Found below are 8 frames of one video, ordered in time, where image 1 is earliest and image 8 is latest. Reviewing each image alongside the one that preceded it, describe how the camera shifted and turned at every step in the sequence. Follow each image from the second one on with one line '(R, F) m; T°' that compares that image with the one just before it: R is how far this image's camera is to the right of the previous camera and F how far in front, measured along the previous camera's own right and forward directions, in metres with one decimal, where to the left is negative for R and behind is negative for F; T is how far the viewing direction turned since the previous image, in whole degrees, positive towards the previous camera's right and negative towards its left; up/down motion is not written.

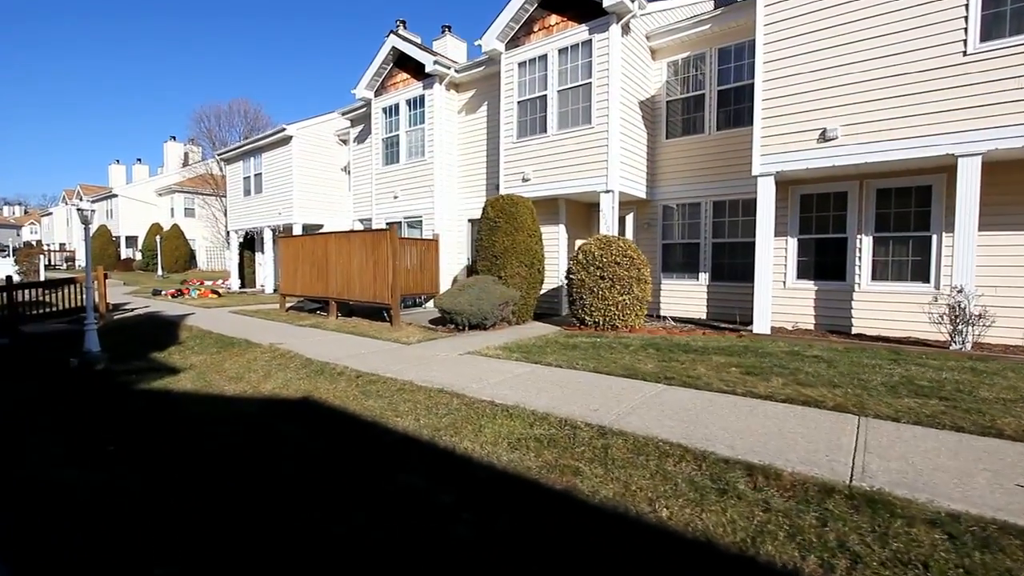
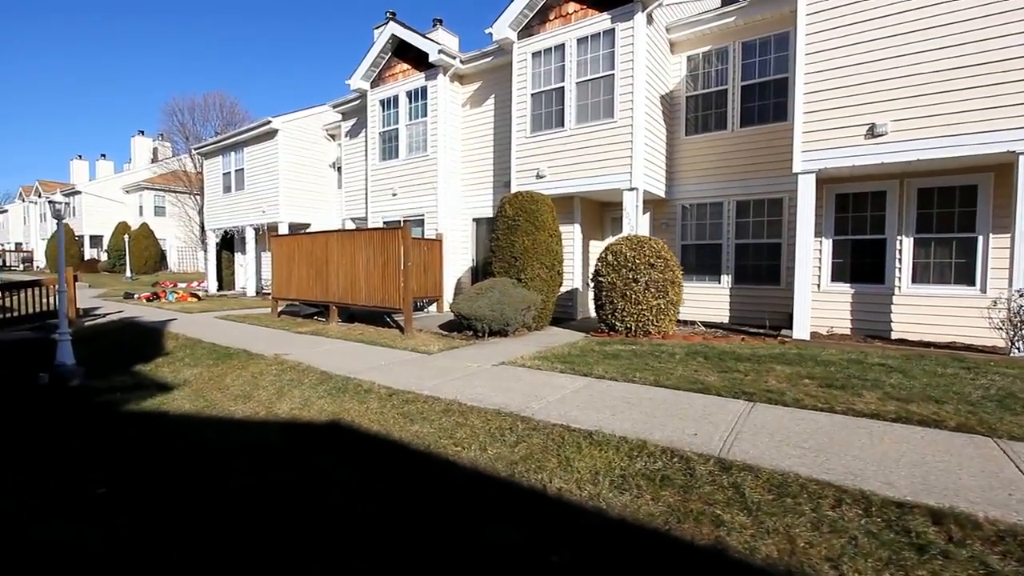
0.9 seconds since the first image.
(-0.8, +0.7) m; +3°
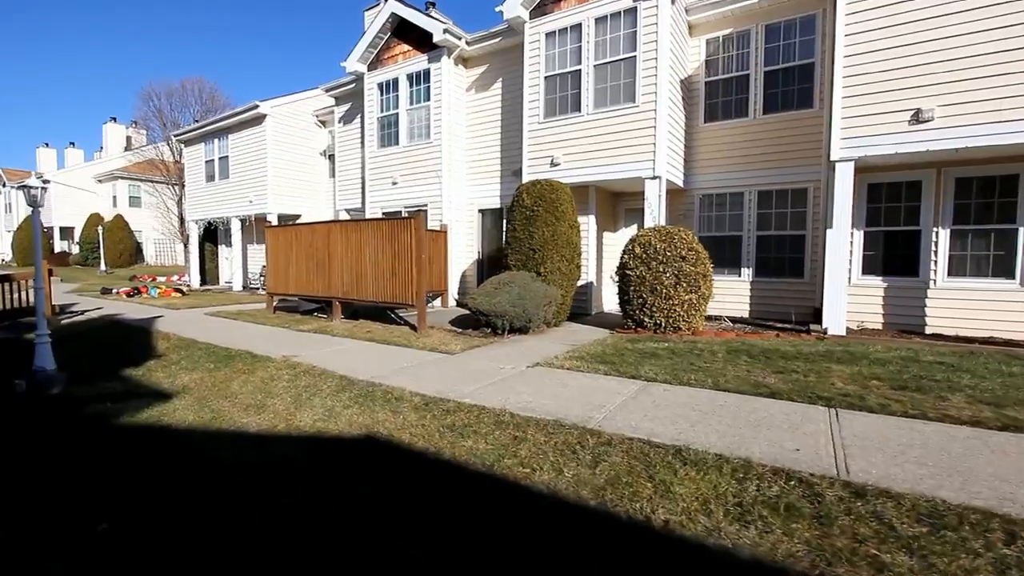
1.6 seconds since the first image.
(-0.6, +0.5) m; +2°
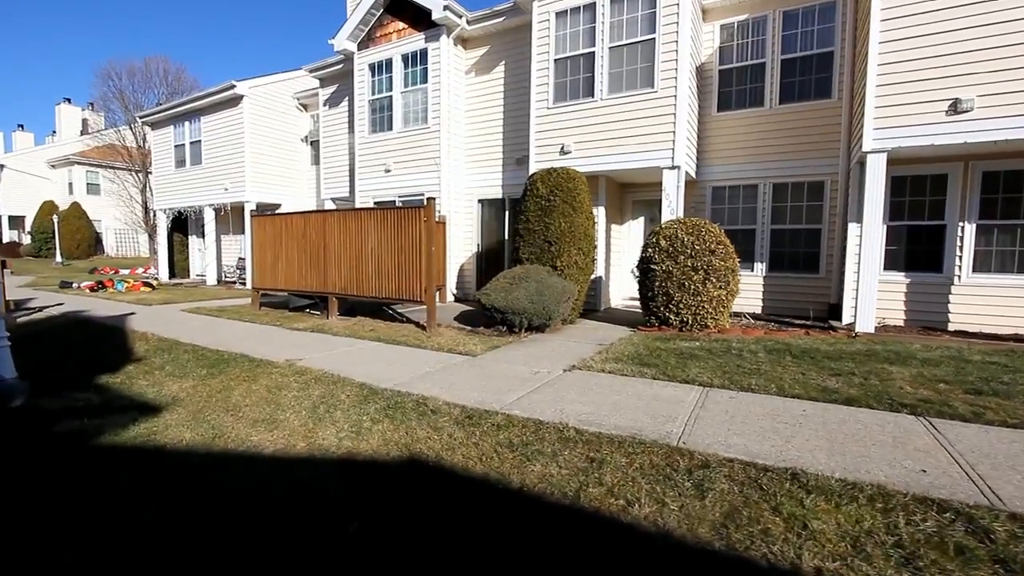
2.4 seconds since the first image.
(-0.7, +0.6) m; +3°
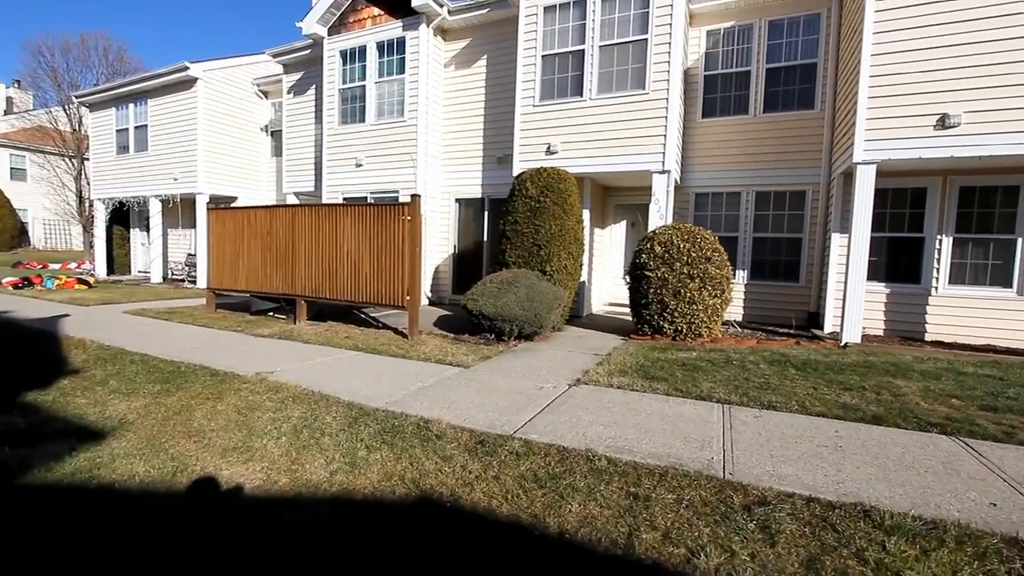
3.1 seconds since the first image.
(-0.4, +0.4) m; +5°
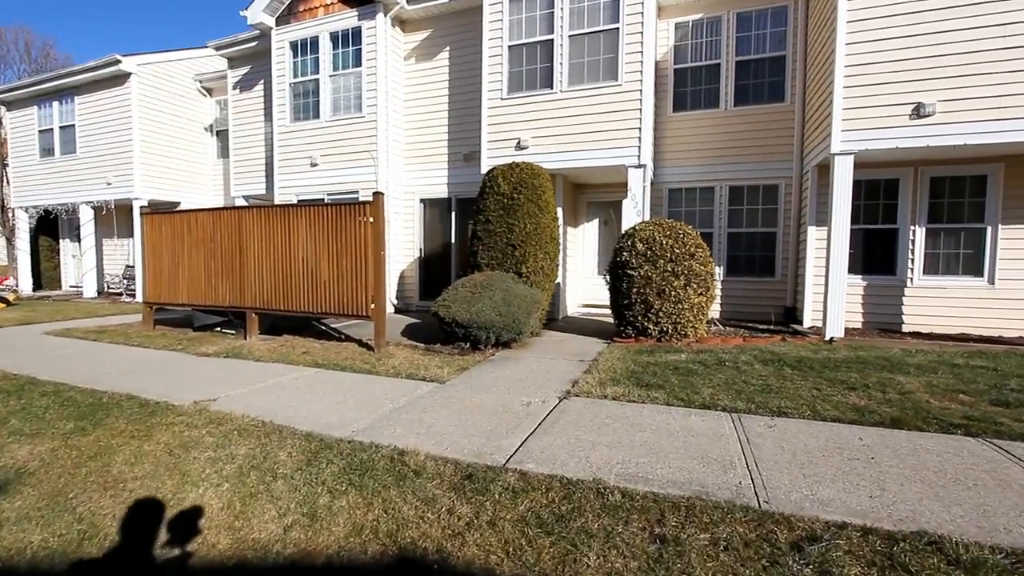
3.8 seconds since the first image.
(-0.1, +0.5) m; +4°
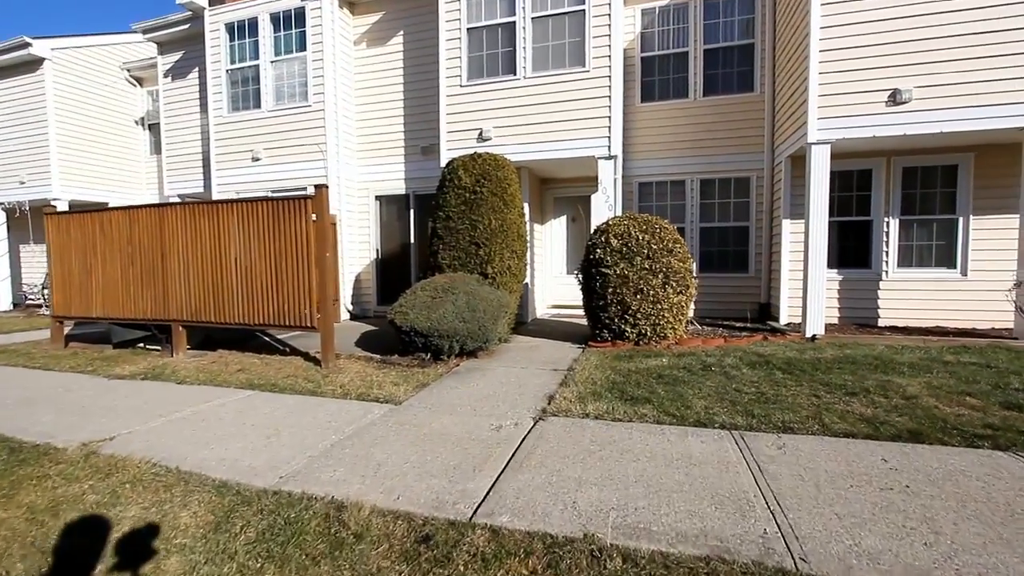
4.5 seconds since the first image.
(0.0, +0.6) m; +4°
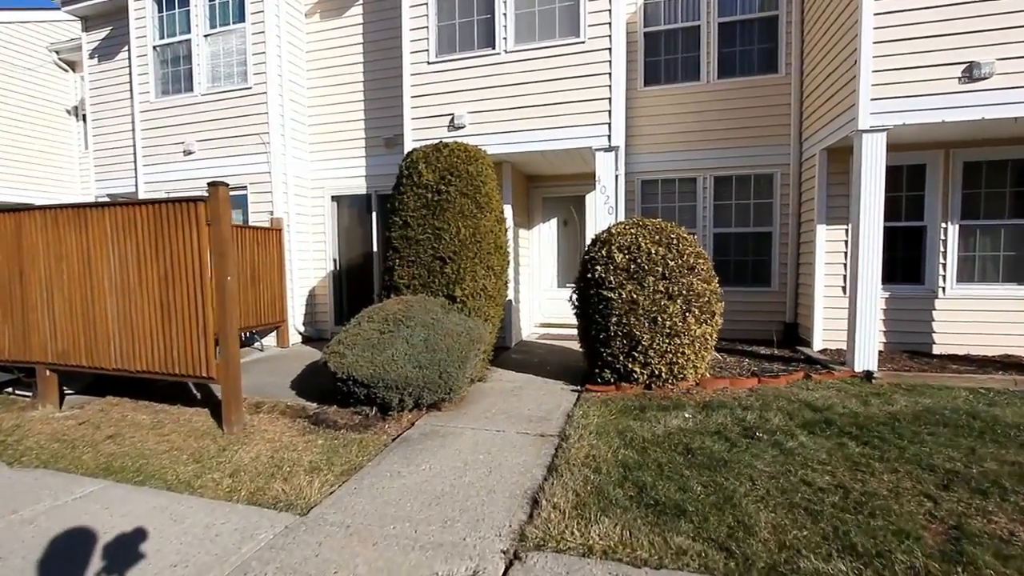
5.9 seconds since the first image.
(+0.2, +1.4) m; +1°
